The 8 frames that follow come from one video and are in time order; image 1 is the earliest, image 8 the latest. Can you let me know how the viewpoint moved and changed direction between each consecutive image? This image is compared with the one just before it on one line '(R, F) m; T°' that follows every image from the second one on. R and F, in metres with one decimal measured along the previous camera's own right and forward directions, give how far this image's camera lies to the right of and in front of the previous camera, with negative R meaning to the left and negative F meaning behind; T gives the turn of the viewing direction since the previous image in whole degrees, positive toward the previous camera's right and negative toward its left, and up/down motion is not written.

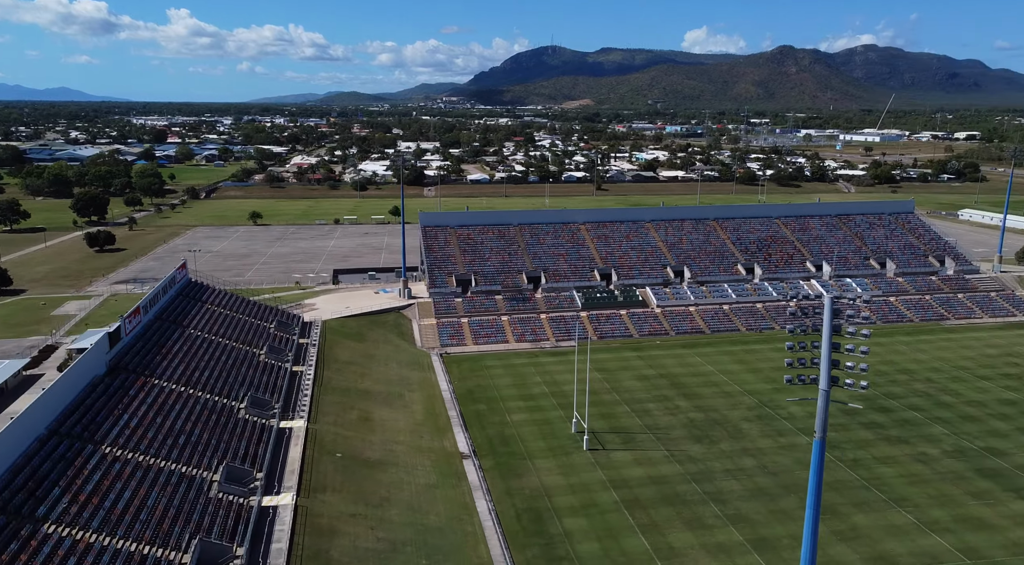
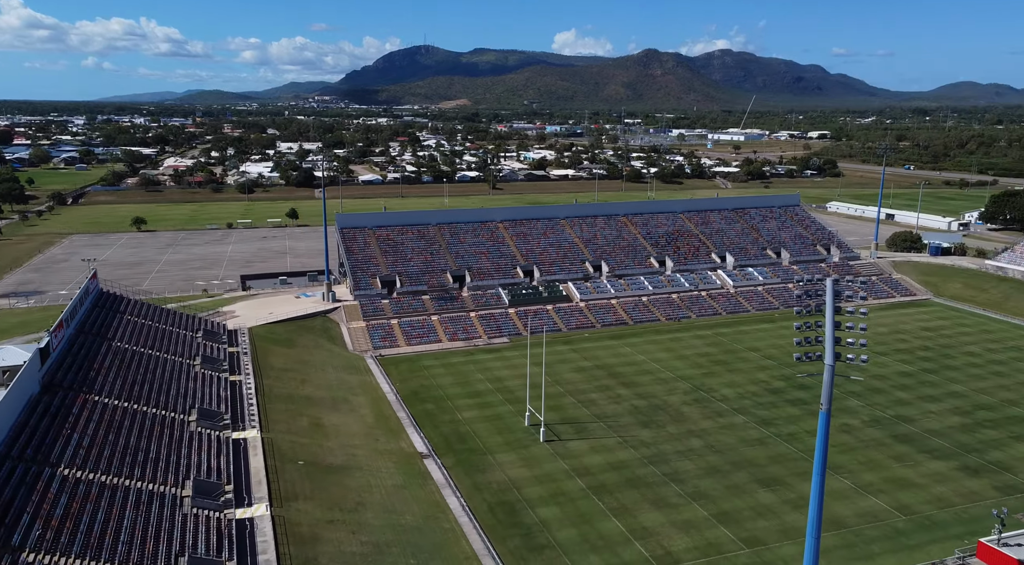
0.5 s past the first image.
(-3.5, -0.5) m; +9°
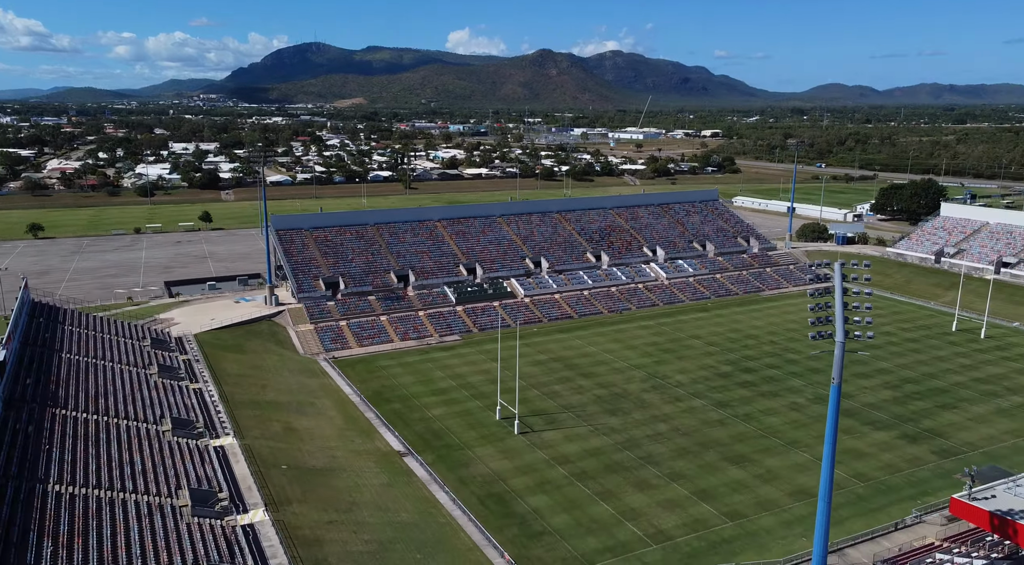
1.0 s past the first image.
(-3.6, -0.7) m; +7°
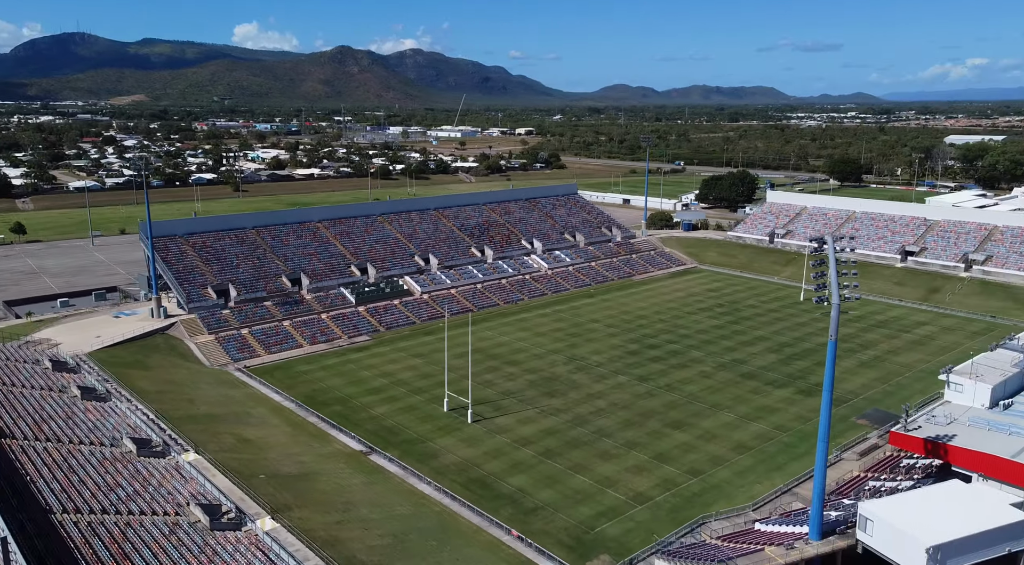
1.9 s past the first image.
(-7.3, -0.9) m; +14°
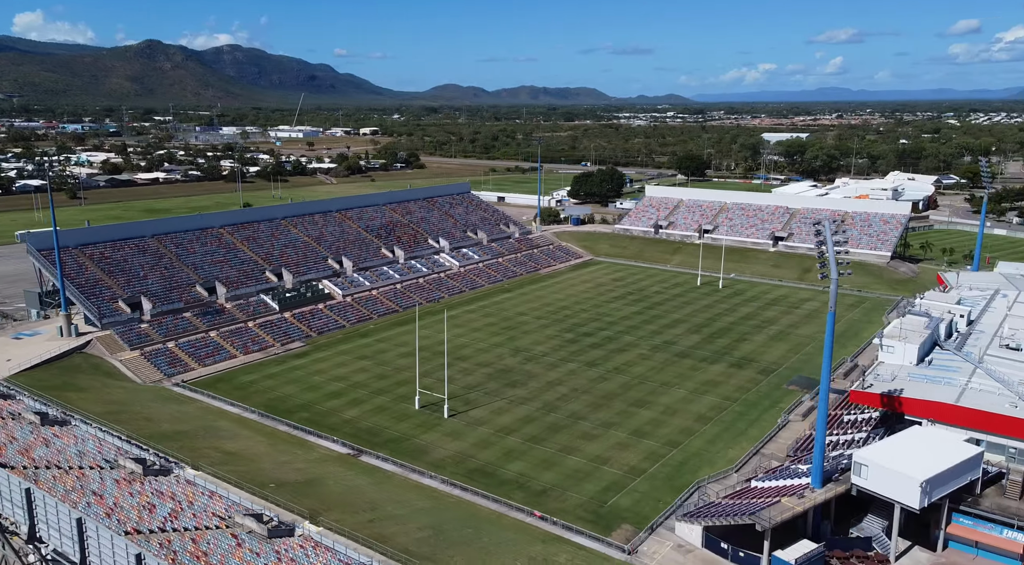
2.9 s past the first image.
(-7.3, -0.7) m; +13°
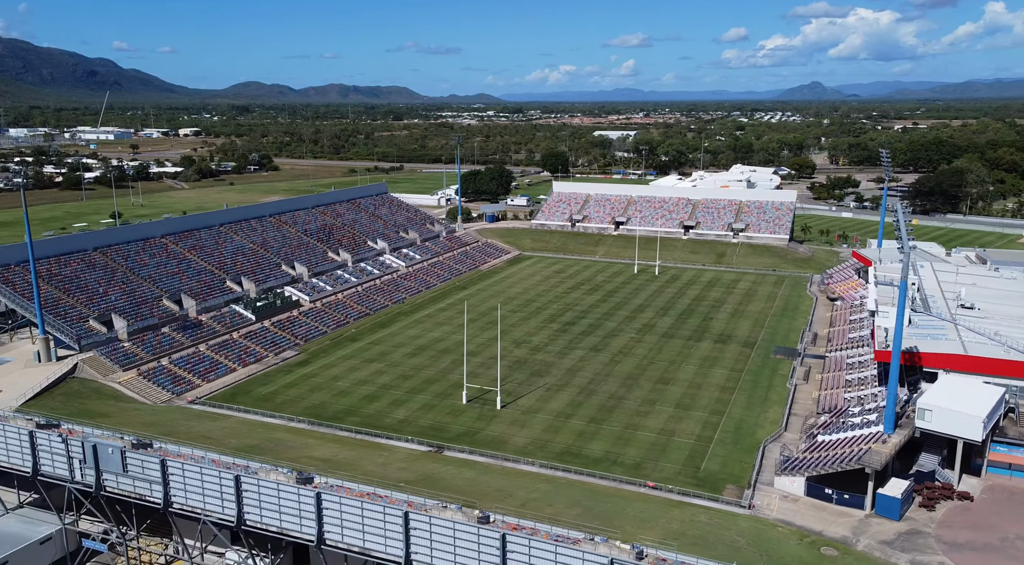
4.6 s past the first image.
(-12.7, -0.1) m; +15°
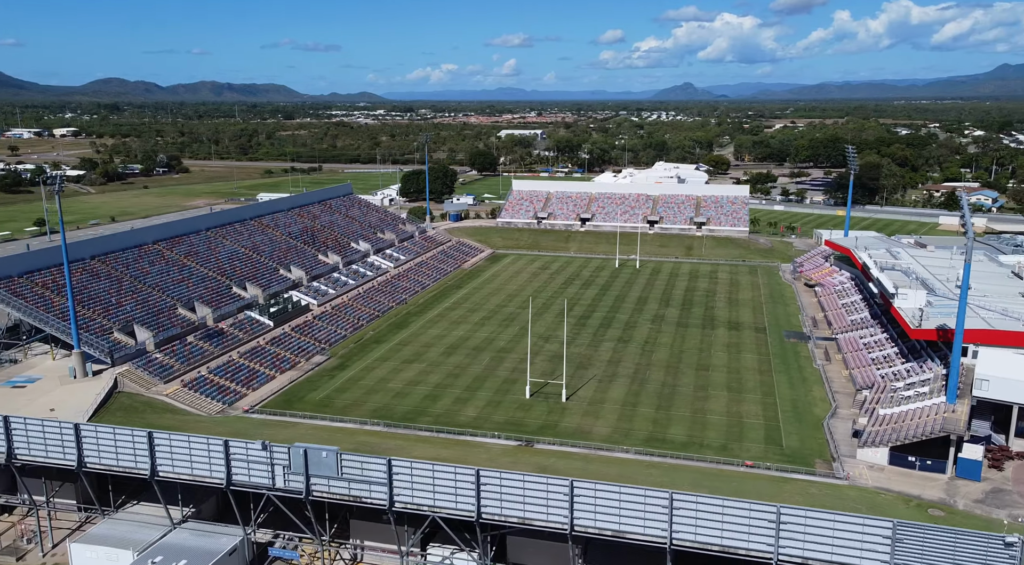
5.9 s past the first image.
(-10.0, +0.3) m; +9°
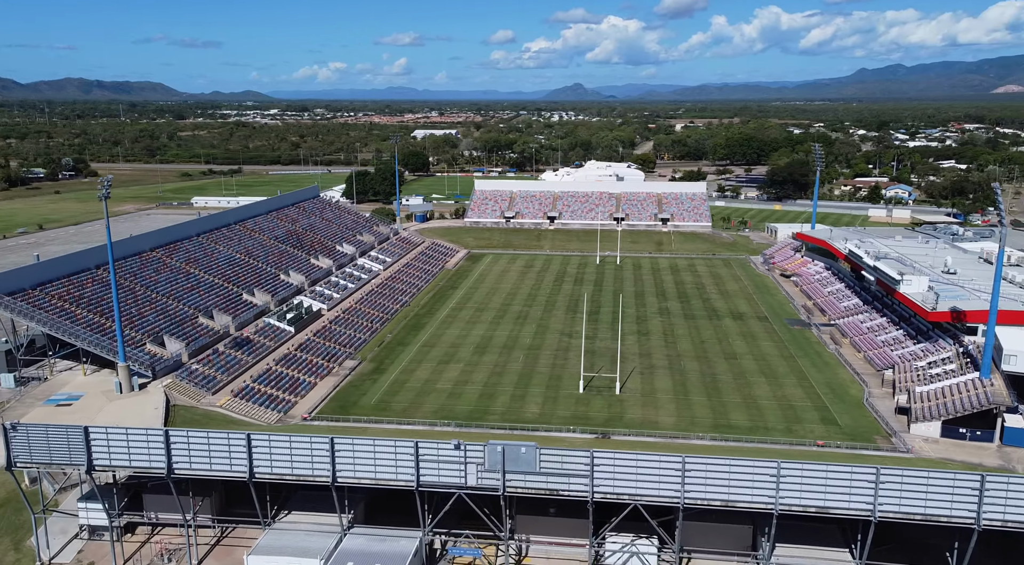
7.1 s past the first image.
(-9.0, +0.5) m; +8°
